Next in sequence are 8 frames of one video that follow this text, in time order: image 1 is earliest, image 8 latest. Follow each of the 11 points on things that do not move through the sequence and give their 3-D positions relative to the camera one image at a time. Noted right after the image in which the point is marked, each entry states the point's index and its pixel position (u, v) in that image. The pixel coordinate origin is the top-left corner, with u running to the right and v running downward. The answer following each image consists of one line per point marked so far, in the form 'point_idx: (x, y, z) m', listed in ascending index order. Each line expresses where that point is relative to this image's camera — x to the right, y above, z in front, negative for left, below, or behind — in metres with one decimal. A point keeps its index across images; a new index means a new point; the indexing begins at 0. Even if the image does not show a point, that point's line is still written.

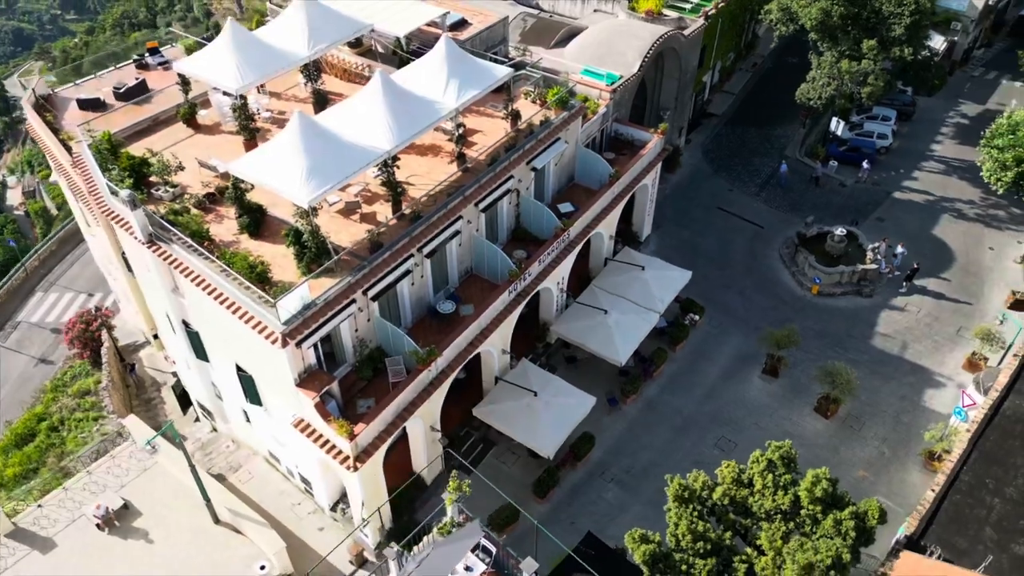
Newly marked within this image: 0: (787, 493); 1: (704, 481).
0: (+6.9, -5.2, +19.2) m
1: (+5.2, -5.2, +19.9) m
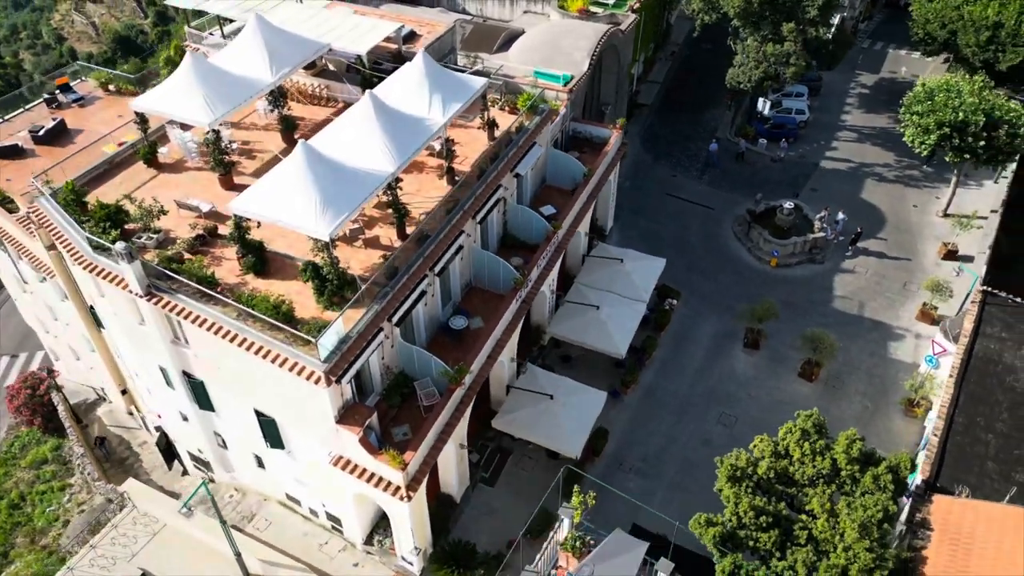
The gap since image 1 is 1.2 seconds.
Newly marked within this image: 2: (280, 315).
0: (+8.4, -4.6, +20.4) m
1: (+6.6, -4.8, +20.9) m
2: (-6.0, -0.7, +19.7) m
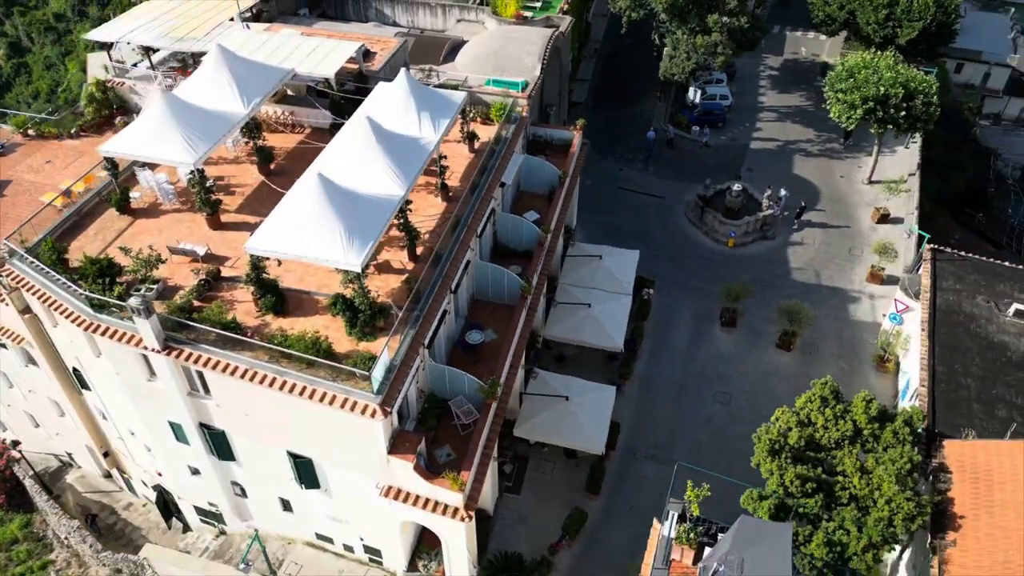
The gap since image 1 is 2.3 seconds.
0: (+9.7, -3.9, +21.8) m
1: (+7.9, -4.3, +22.1) m
2: (-4.9, -1.7, +19.2) m
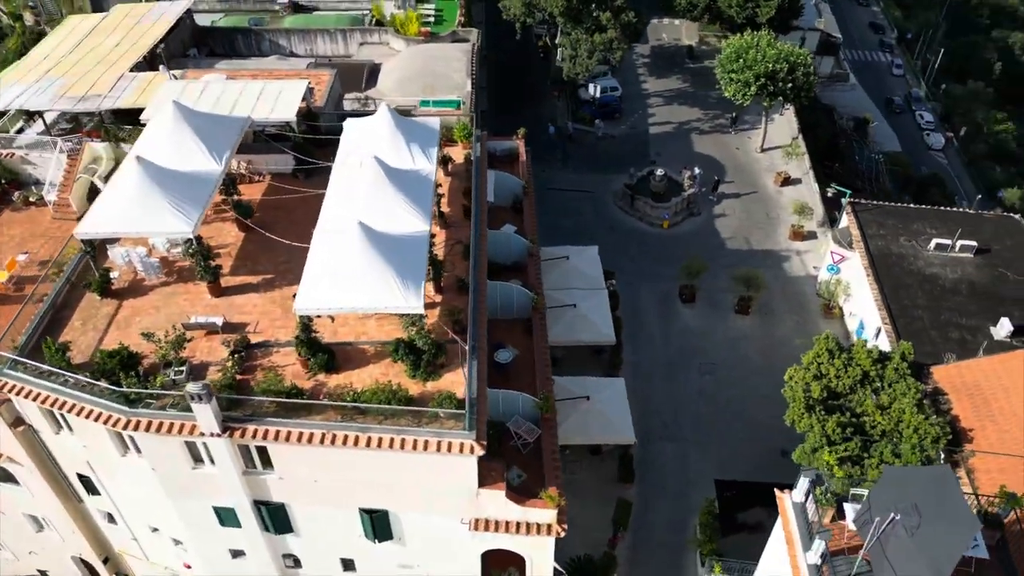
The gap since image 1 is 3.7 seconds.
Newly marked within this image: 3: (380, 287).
0: (+11.1, -2.6, +24.4) m
1: (+9.3, -3.3, +24.2) m
2: (-2.9, -2.8, +18.9) m
3: (-3.4, 0.0, +19.3) m
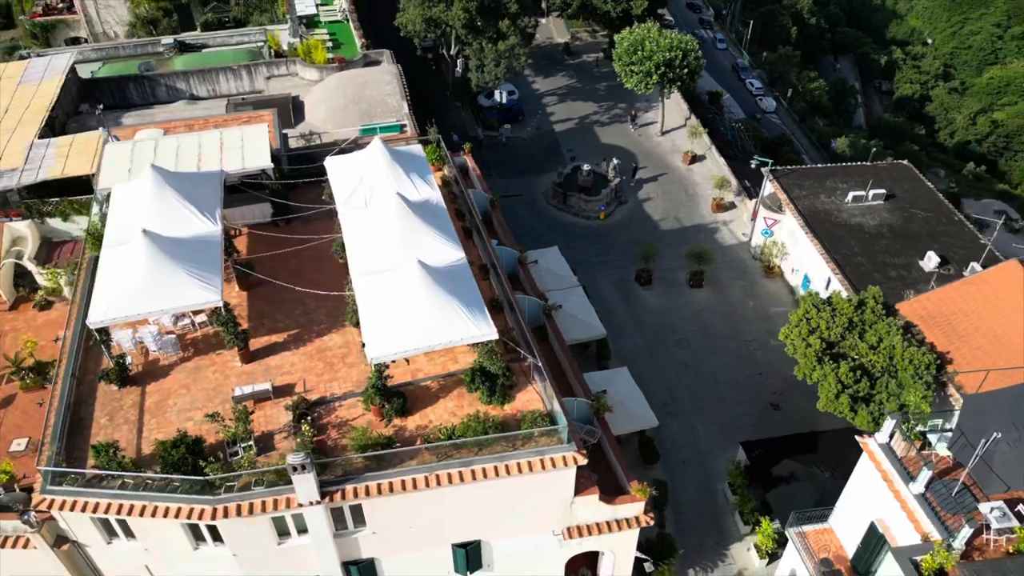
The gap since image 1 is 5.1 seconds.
0: (+11.8, -1.0, +27.1) m
1: (+10.3, -2.0, +26.6) m
2: (-0.5, -3.6, +18.9) m
3: (-1.6, -0.8, +19.3) m
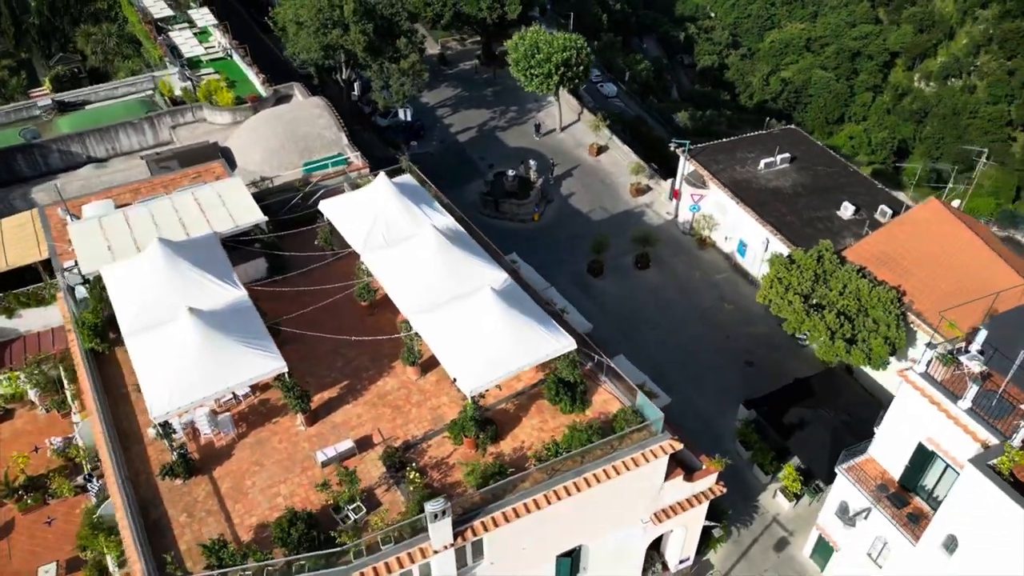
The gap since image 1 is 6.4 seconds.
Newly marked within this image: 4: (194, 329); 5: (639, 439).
0: (+11.8, +0.7, +30.0) m
1: (+10.6, -0.6, +29.3) m
2: (+2.0, -3.8, +19.5) m
3: (+0.5, -1.4, +19.6) m
4: (-8.0, -1.1, +18.8) m
5: (+3.2, -4.0, +19.7) m
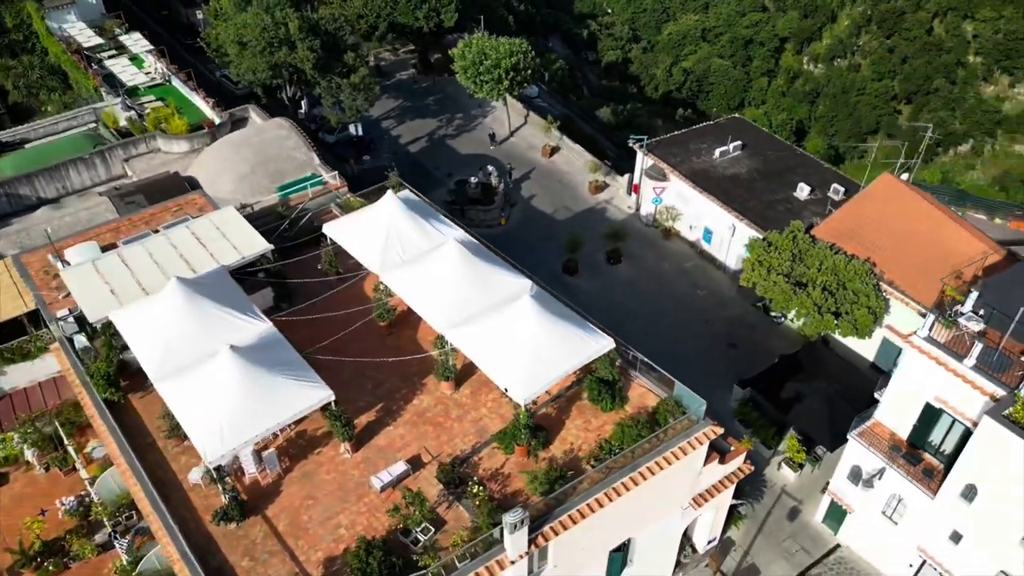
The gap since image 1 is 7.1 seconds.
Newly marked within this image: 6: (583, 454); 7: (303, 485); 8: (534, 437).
0: (+11.4, +1.5, +31.5) m
1: (+10.5, +0.1, +30.6) m
2: (+3.4, -3.8, +20.0) m
3: (+1.6, -1.5, +19.9) m
4: (-6.8, -2.0, +18.3) m
5: (+4.5, -3.8, +20.3) m
6: (+1.9, -4.3, +19.8) m
7: (-5.4, -5.0, +19.3) m
8: (+0.6, -3.9, +19.7) m
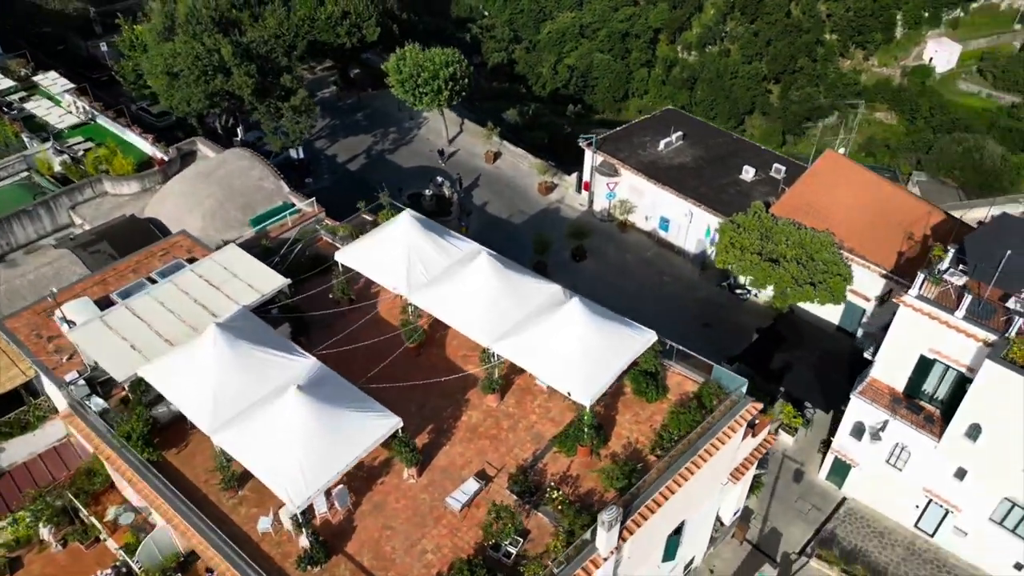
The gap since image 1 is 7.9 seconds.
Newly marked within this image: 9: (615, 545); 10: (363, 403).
0: (+10.8, +2.5, +33.3) m
1: (+10.0, +1.0, +32.3) m
2: (+4.9, -3.5, +20.9) m
3: (+2.9, -1.4, +20.5) m
4: (-5.0, -2.9, +17.8) m
5: (+6.0, -3.4, +21.4) m
6: (+3.5, -4.2, +20.5) m
7: (-3.5, -5.7, +19.0) m
8: (+2.3, -3.9, +20.2) m
9: (+2.5, -6.2, +18.4) m
10: (-3.8, -2.8, +18.9) m
